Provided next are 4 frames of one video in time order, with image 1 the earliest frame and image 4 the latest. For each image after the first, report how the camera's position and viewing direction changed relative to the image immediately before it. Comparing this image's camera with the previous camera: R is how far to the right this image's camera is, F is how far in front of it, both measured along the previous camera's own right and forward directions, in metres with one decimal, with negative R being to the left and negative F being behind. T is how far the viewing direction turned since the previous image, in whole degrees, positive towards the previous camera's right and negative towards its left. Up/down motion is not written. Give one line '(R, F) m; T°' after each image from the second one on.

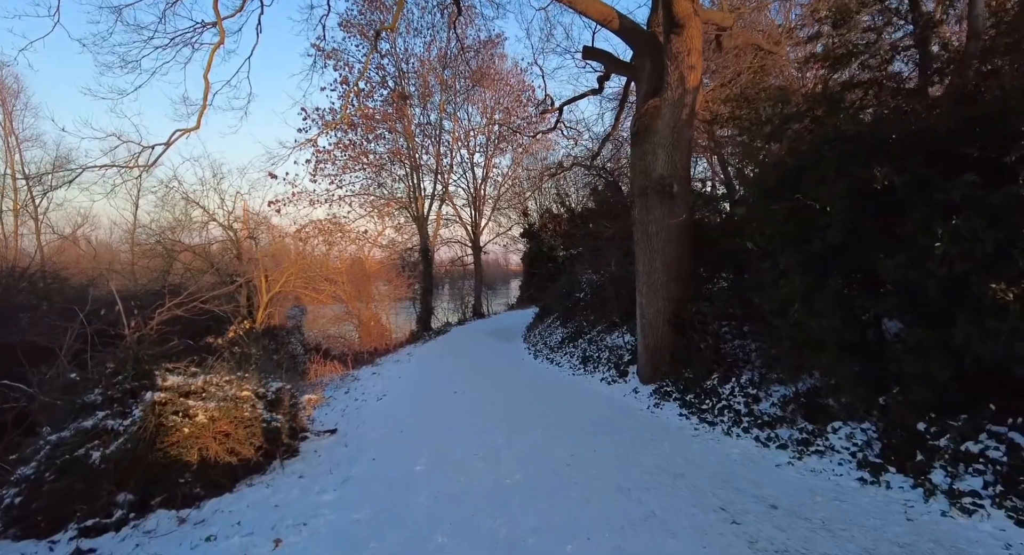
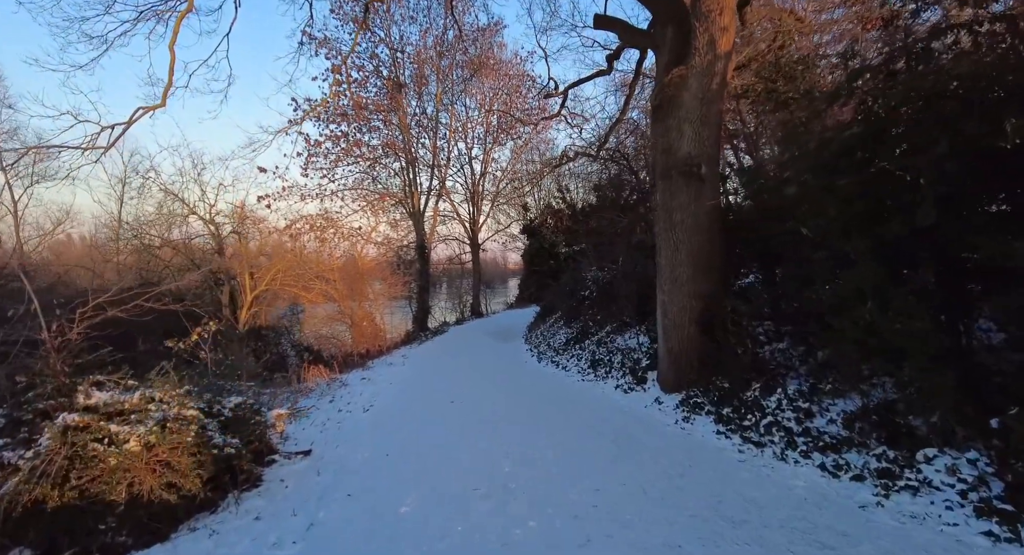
(-0.1, +1.0) m; 0°
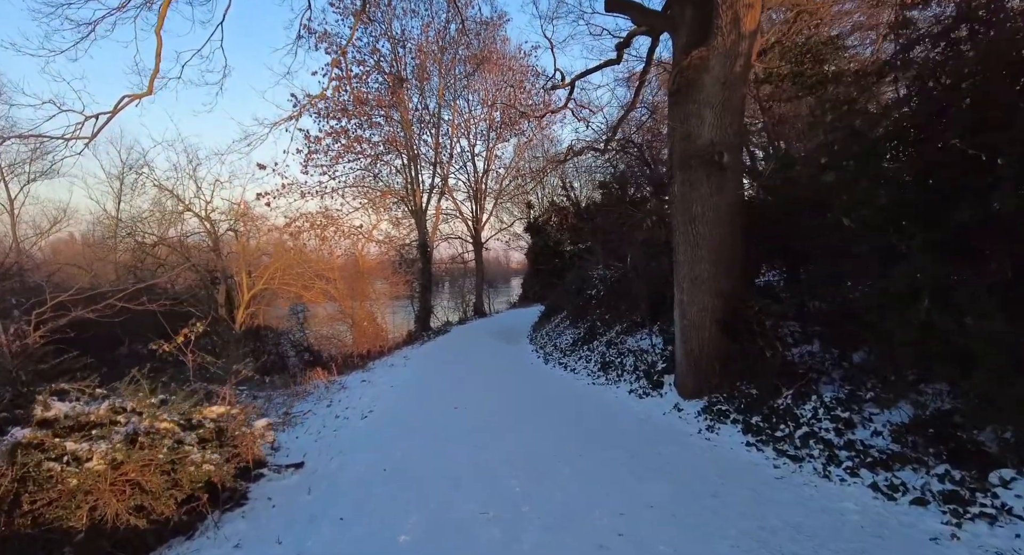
(-0.1, +0.5) m; 0°
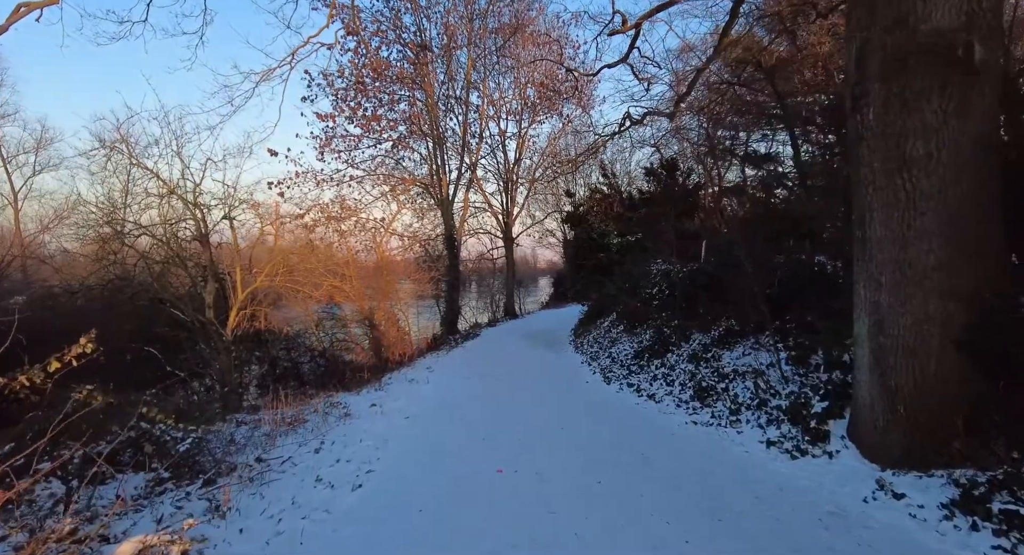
(-0.5, +2.6) m; -3°
